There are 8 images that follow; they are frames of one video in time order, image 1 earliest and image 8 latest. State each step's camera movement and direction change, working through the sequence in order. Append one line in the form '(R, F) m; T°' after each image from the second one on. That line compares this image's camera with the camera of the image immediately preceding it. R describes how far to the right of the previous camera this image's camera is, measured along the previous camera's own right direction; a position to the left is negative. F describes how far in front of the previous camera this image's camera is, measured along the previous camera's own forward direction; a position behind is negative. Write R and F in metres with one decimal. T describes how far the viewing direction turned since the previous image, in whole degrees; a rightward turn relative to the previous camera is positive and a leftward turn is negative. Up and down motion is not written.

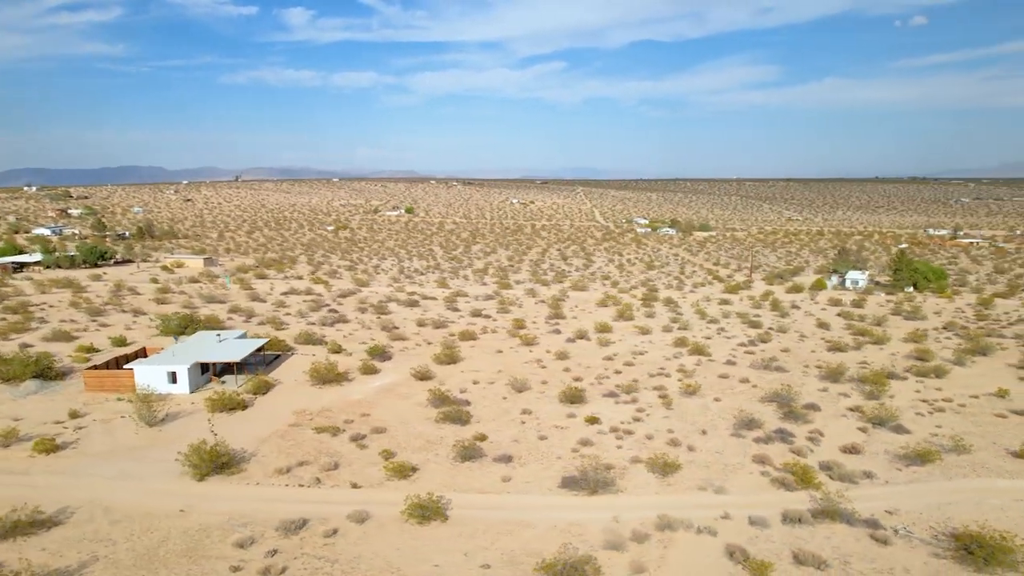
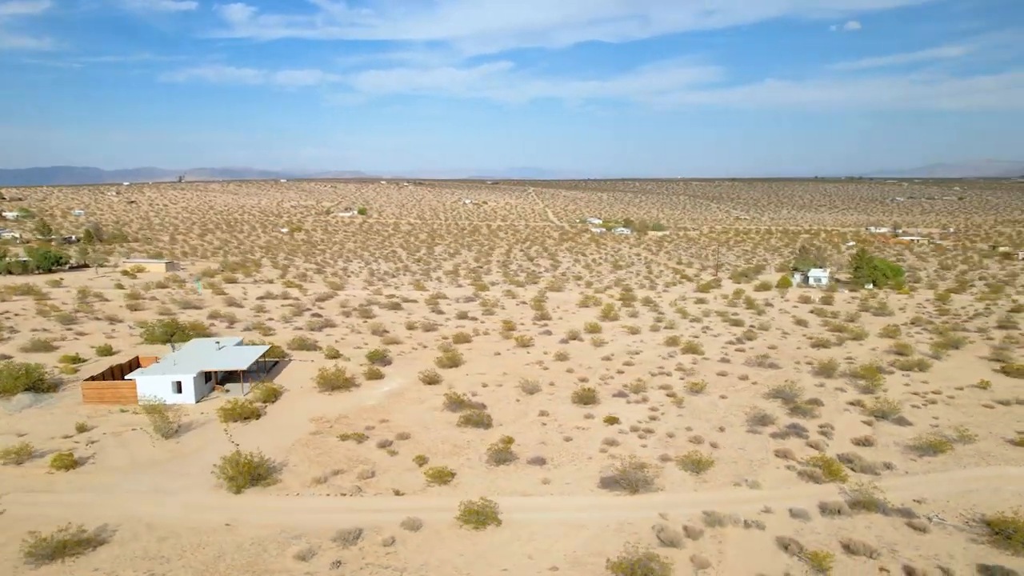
(-1.4, 0.0) m; +4°
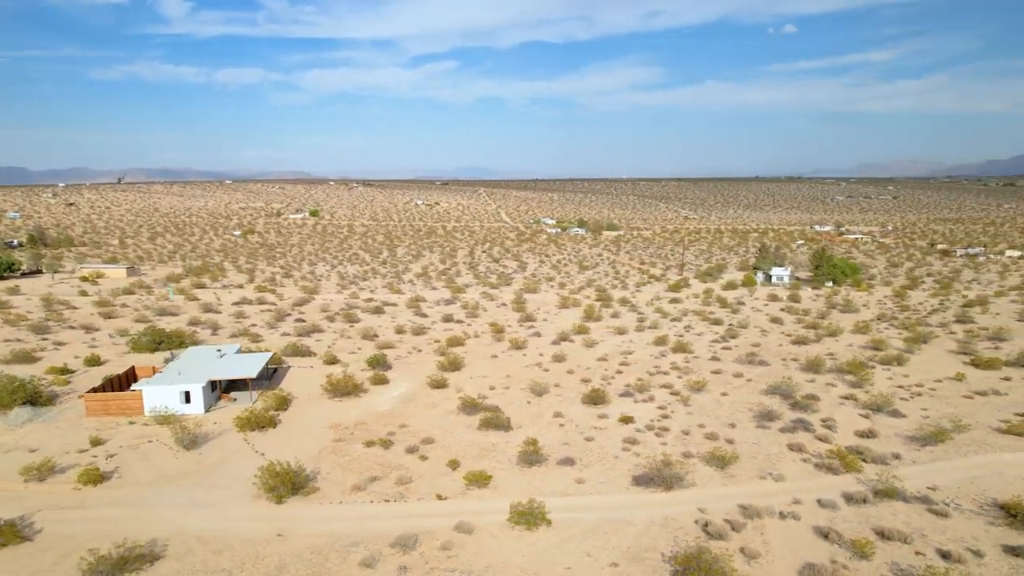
(-1.4, -0.2) m; +4°
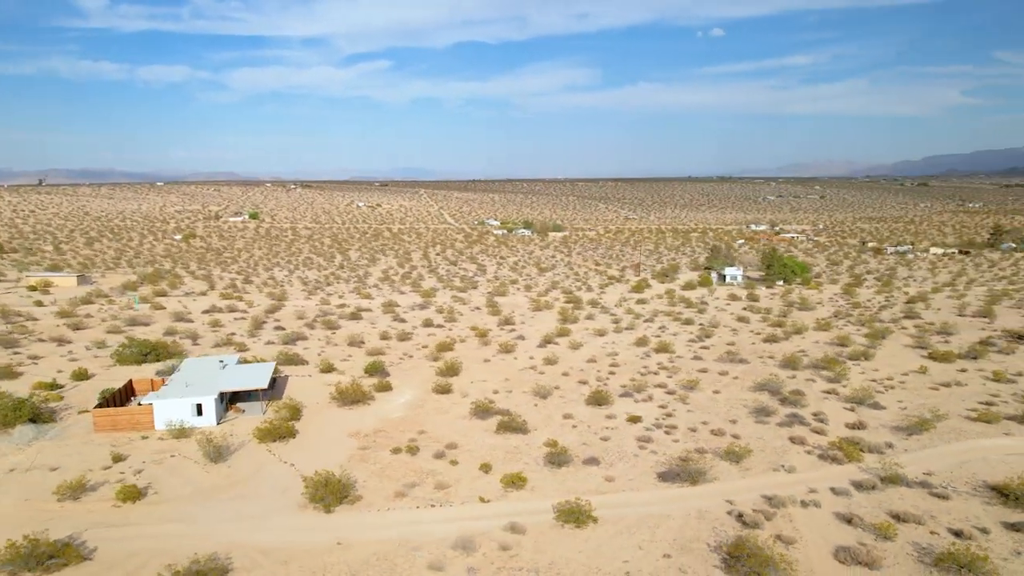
(-1.6, -0.4) m; +5°
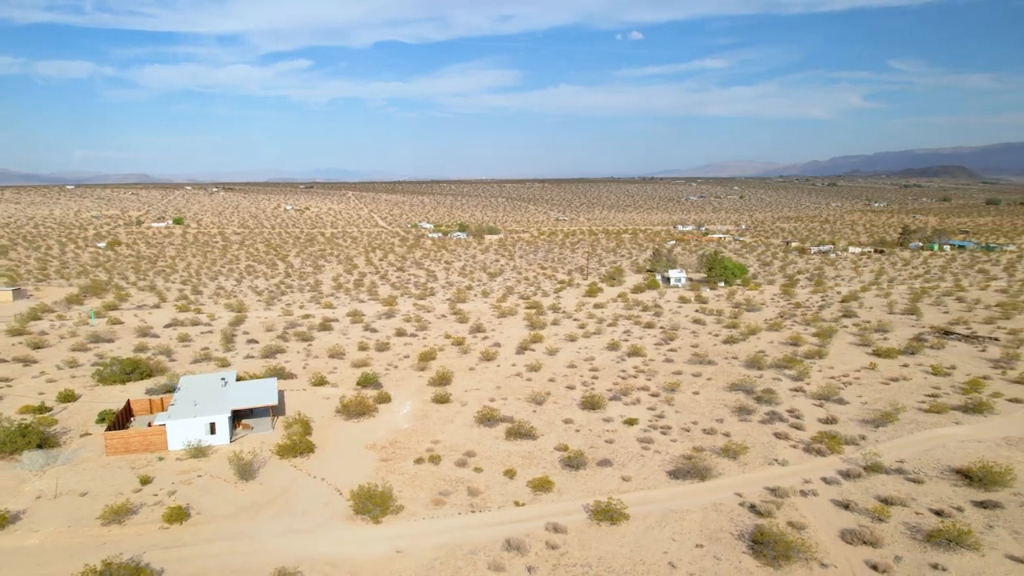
(-1.7, -0.7) m; +6°
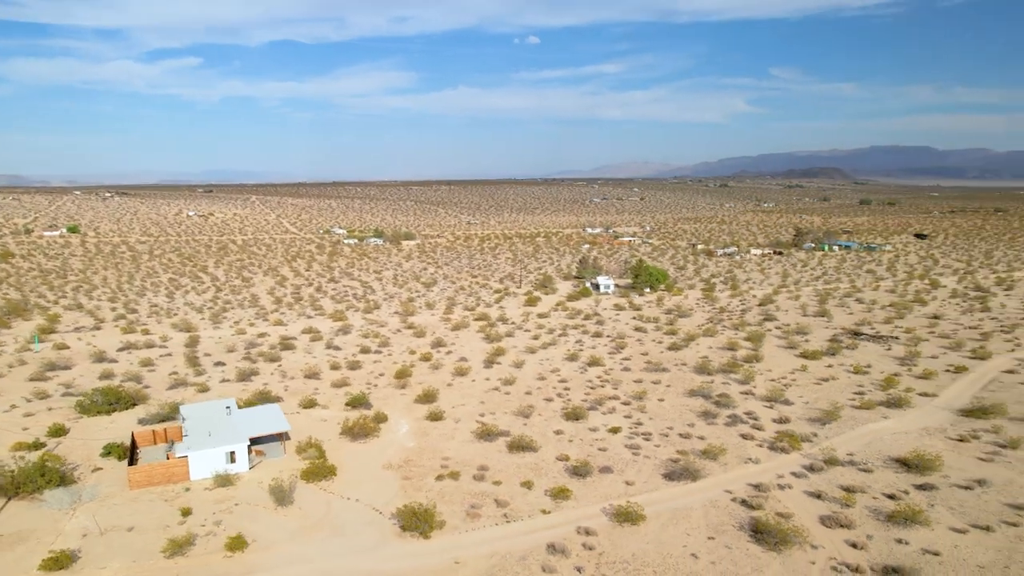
(-2.2, -1.3) m; +8°
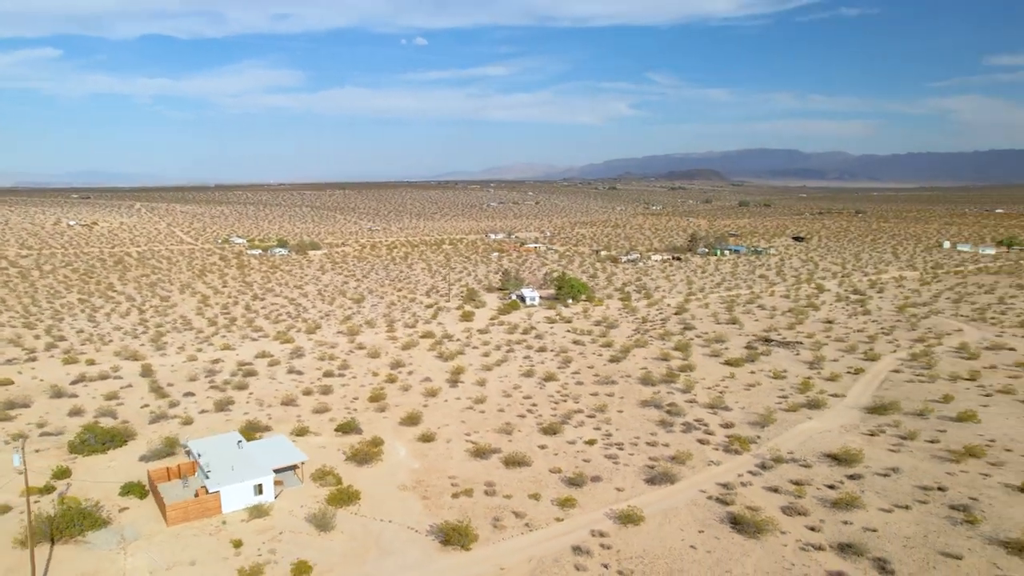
(-2.6, -1.9) m; +8°
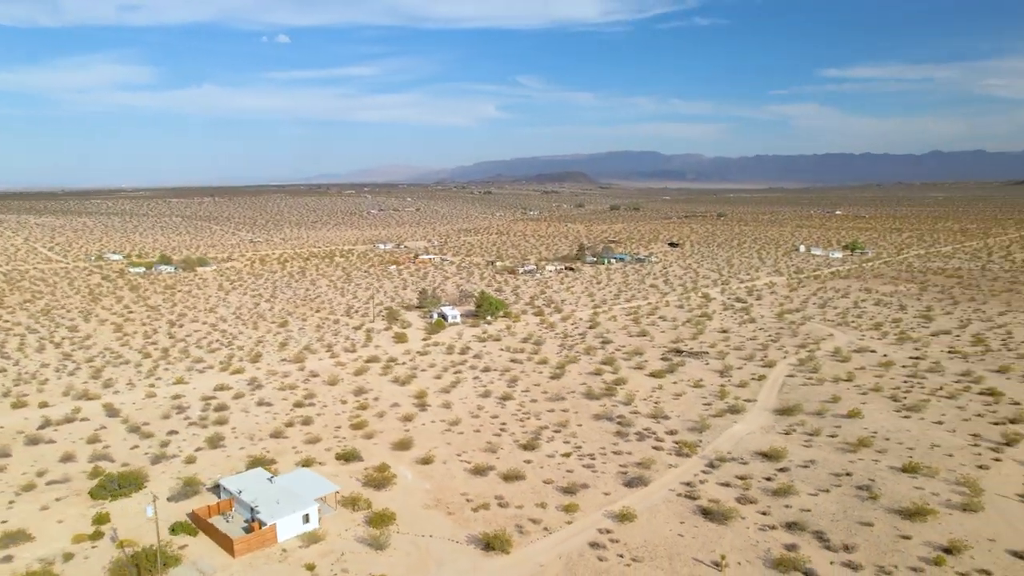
(-3.6, -3.0) m; +10°
